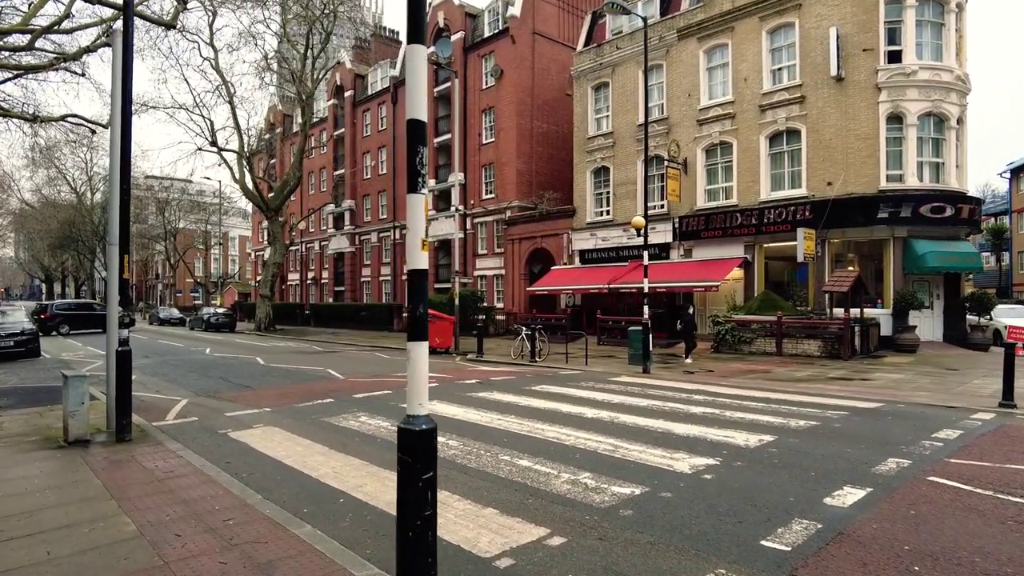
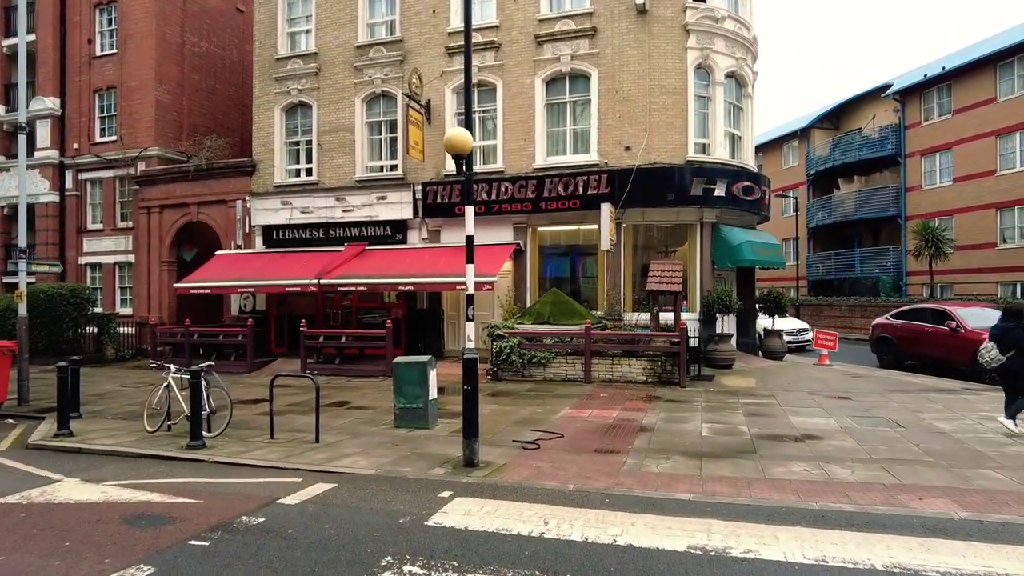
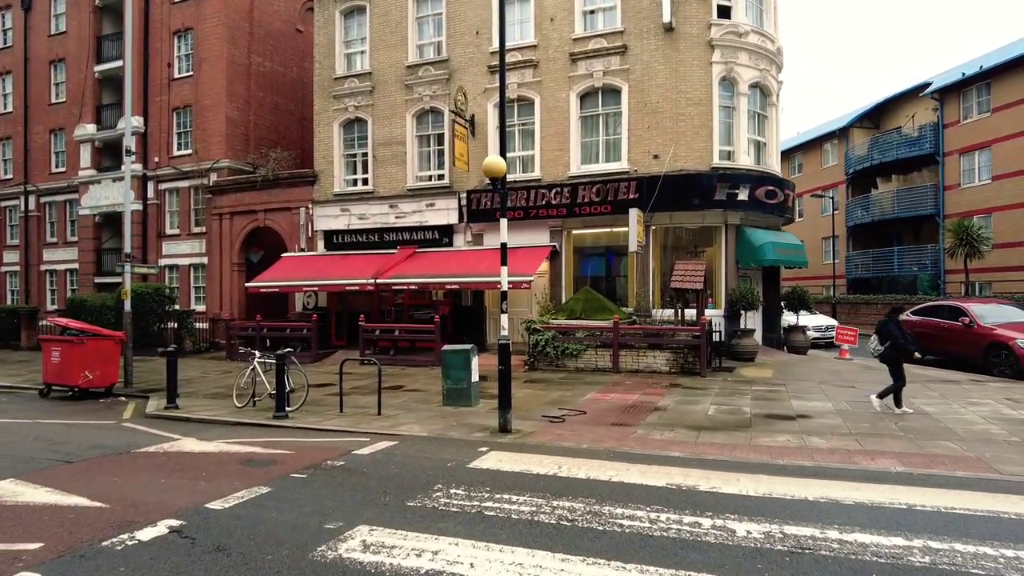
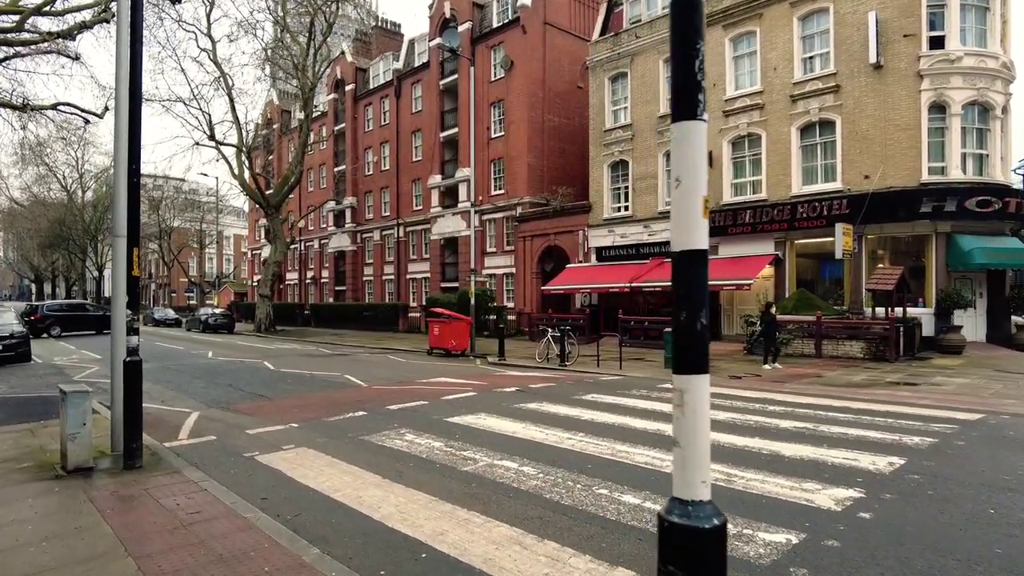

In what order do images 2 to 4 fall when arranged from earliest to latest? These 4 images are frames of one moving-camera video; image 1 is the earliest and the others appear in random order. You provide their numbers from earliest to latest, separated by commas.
4, 3, 2
